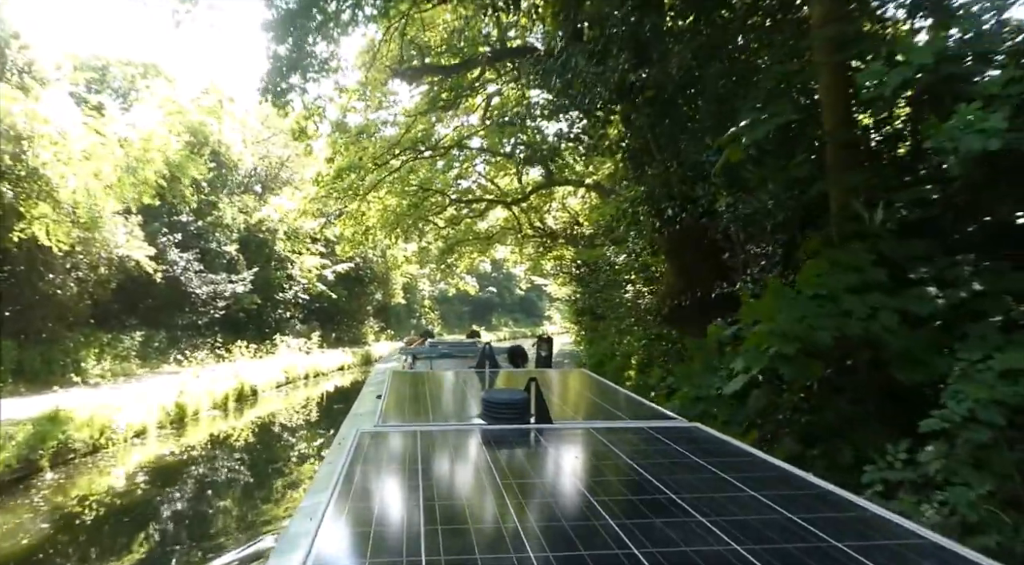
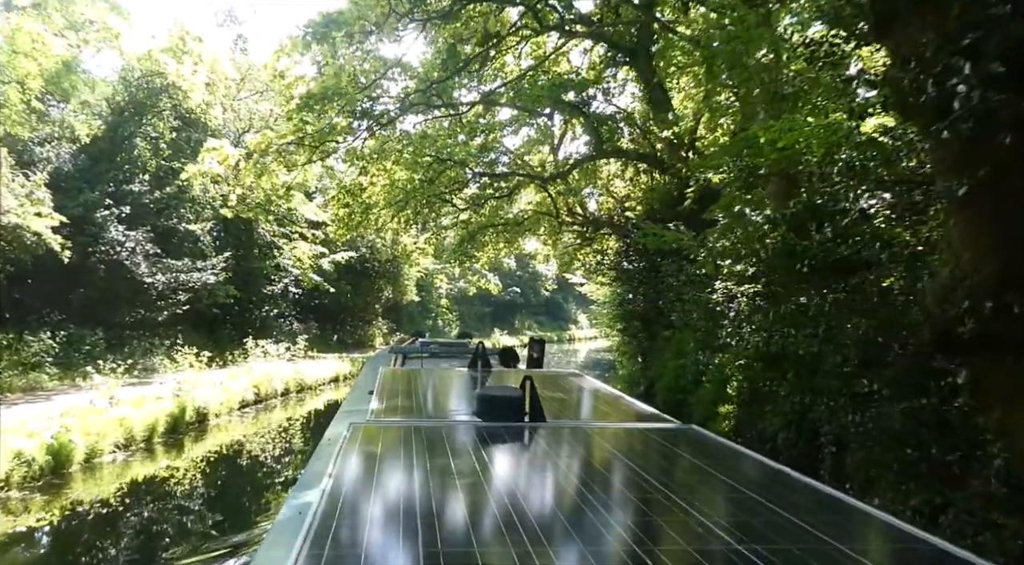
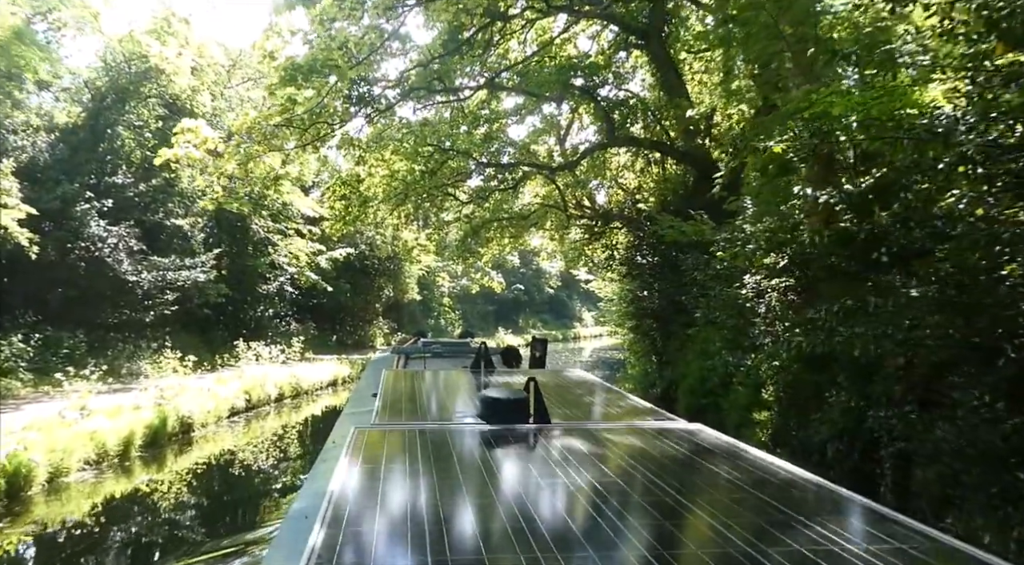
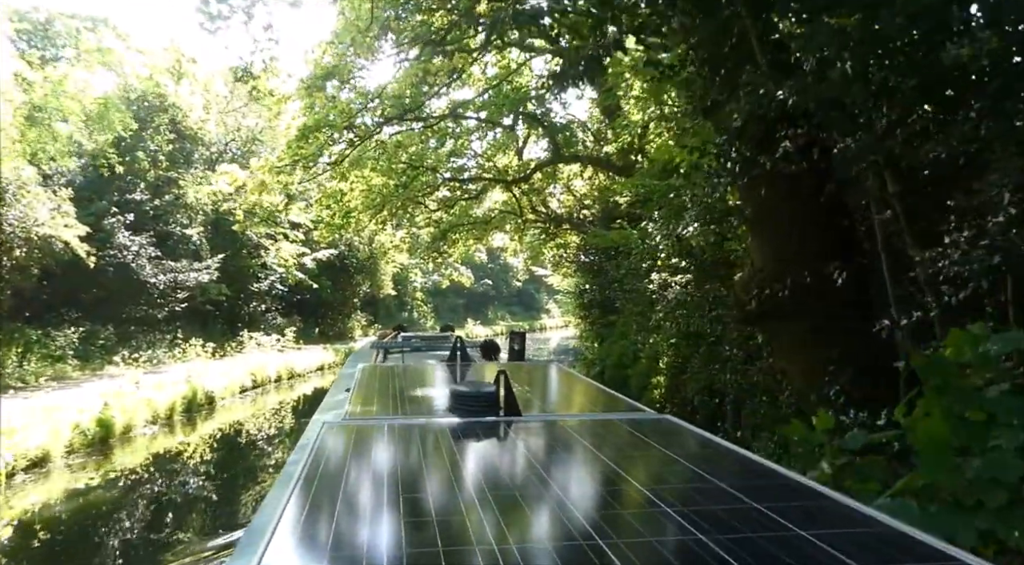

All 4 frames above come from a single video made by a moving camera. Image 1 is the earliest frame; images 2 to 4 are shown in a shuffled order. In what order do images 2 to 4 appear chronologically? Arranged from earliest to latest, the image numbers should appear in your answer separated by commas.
4, 2, 3
